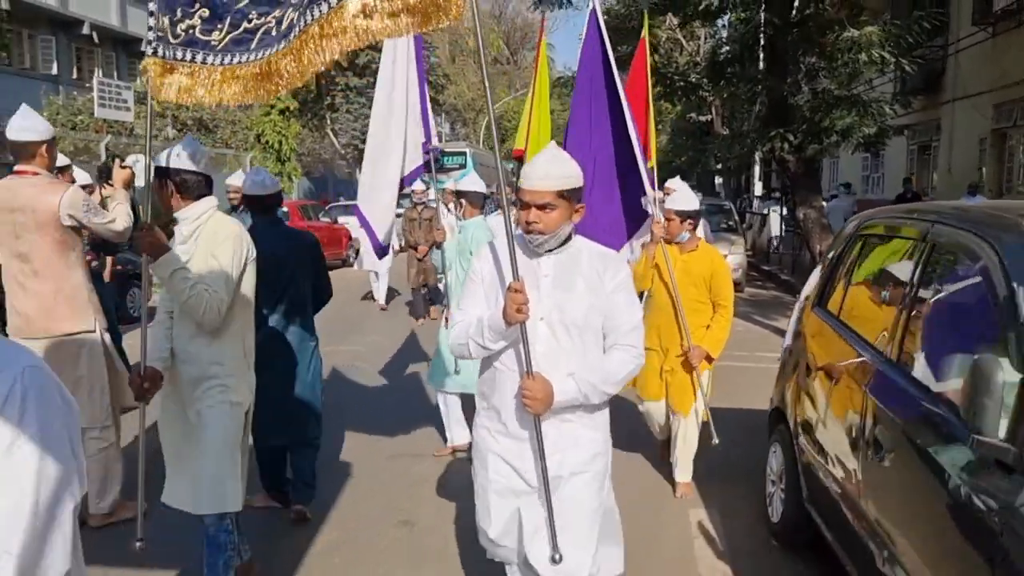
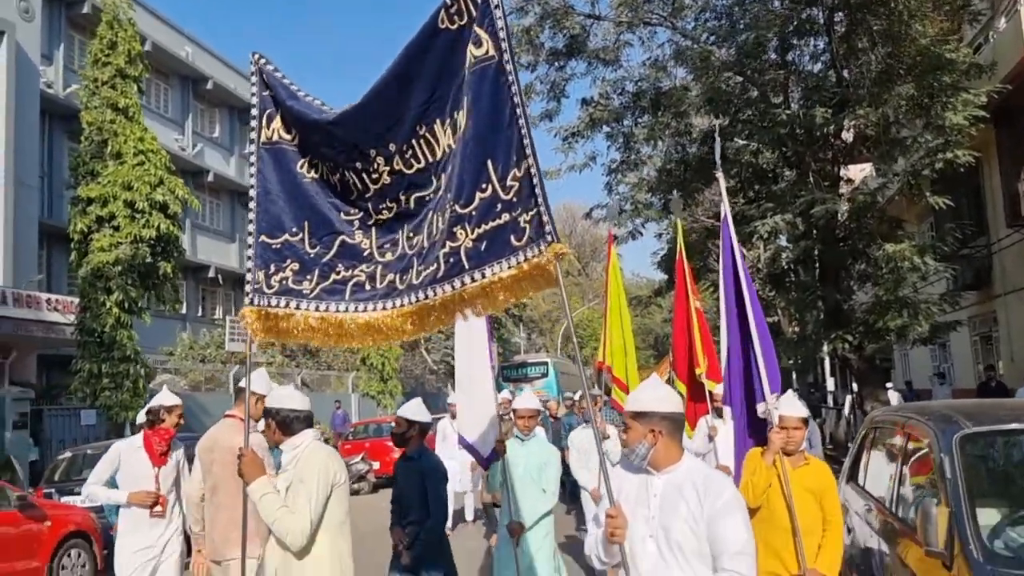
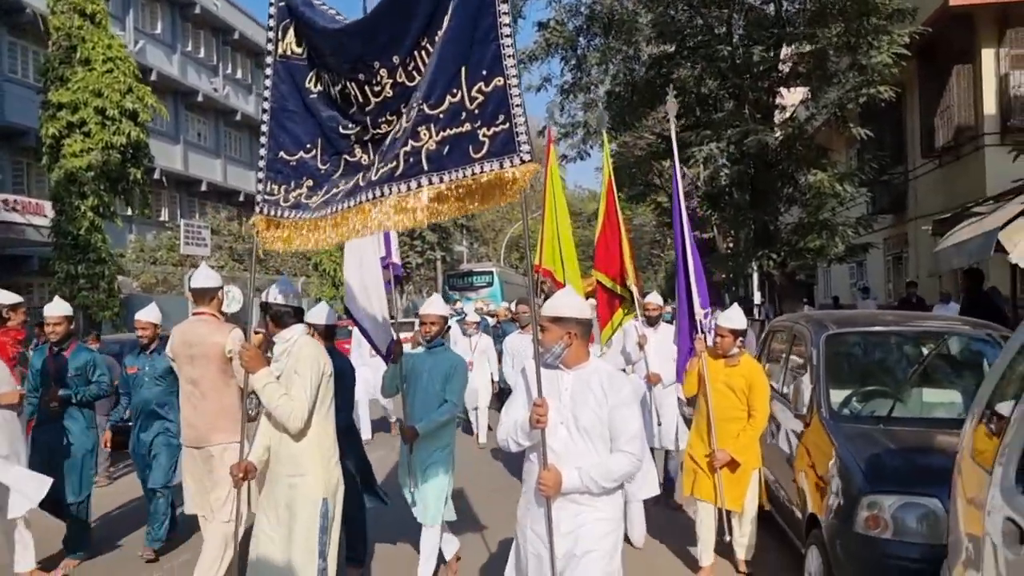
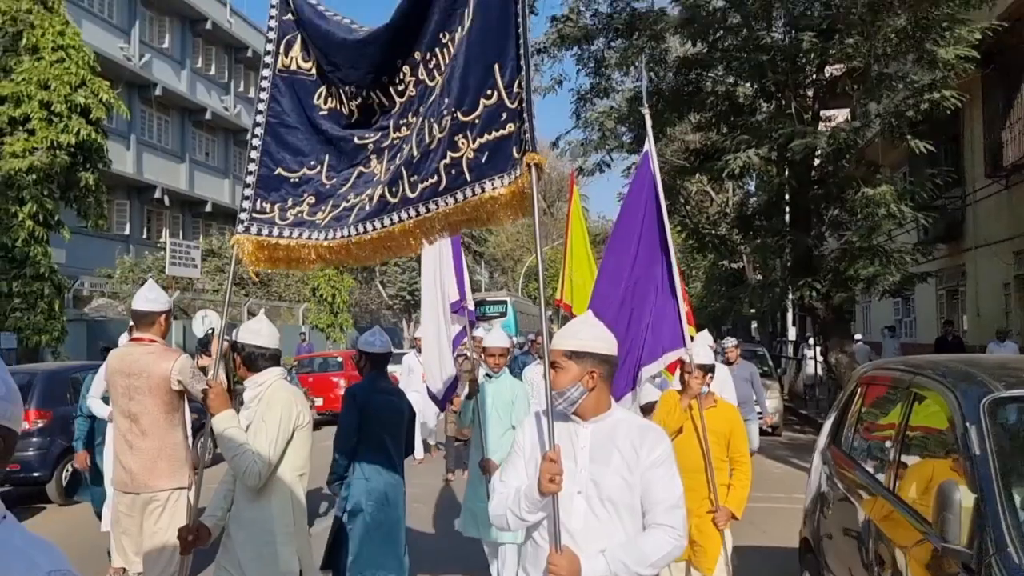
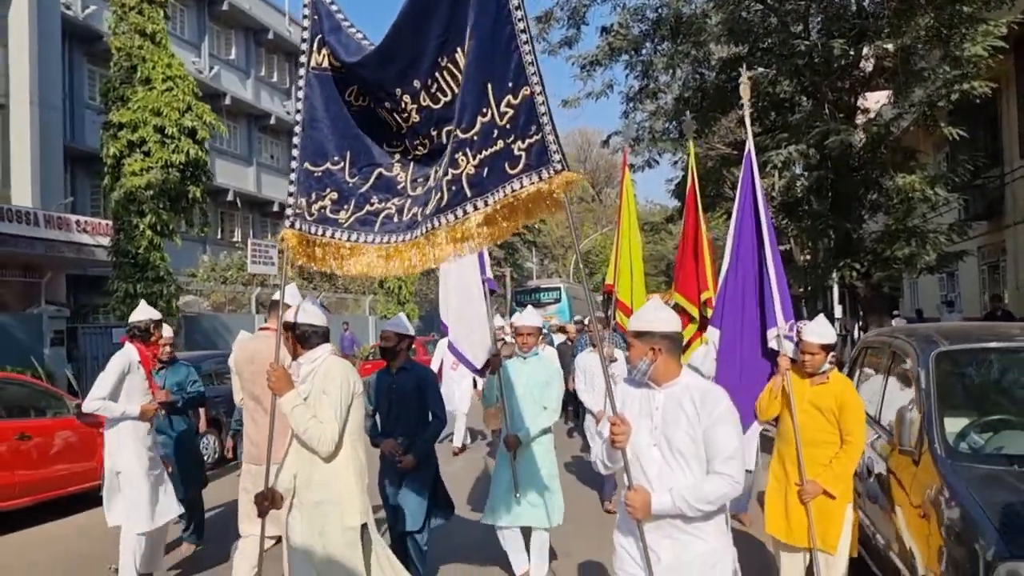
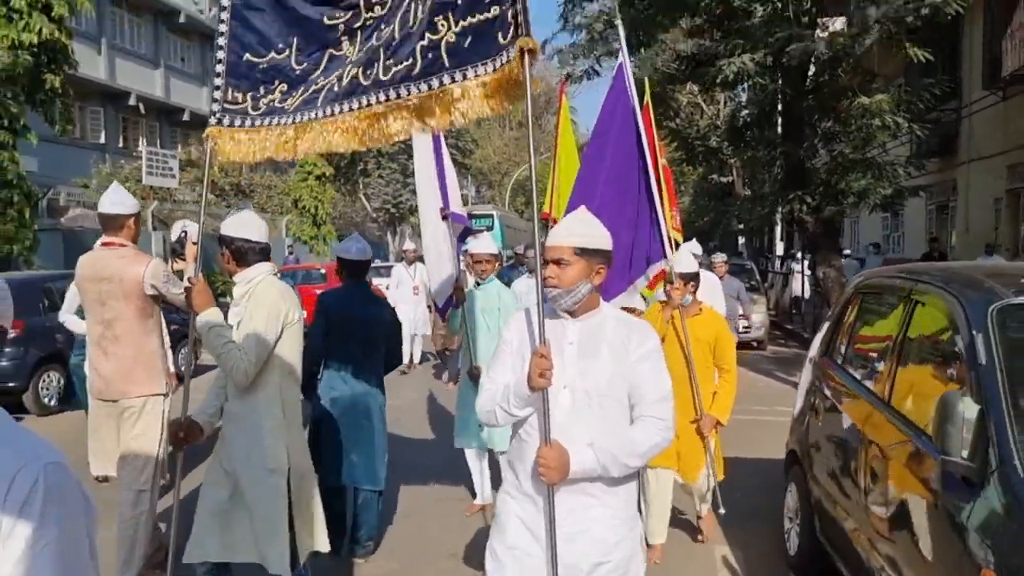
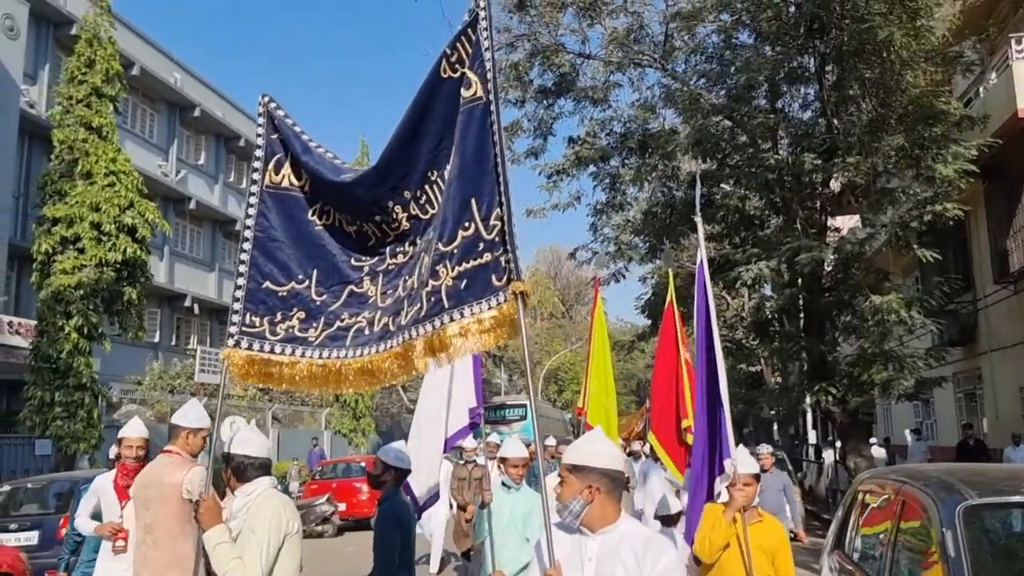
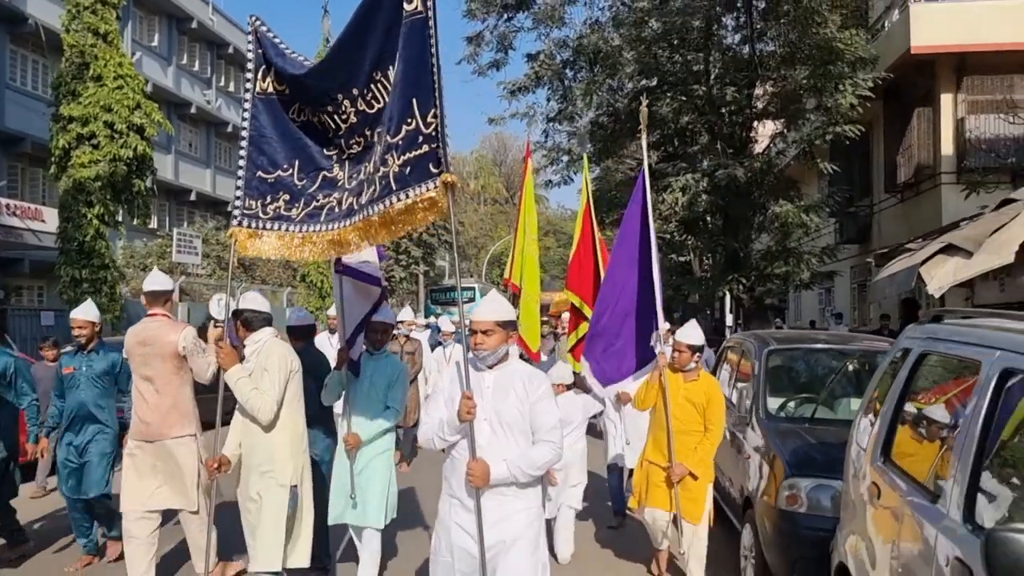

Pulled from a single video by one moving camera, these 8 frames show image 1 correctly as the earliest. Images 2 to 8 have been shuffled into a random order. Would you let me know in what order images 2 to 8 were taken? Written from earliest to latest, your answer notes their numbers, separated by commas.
6, 4, 7, 2, 5, 3, 8
